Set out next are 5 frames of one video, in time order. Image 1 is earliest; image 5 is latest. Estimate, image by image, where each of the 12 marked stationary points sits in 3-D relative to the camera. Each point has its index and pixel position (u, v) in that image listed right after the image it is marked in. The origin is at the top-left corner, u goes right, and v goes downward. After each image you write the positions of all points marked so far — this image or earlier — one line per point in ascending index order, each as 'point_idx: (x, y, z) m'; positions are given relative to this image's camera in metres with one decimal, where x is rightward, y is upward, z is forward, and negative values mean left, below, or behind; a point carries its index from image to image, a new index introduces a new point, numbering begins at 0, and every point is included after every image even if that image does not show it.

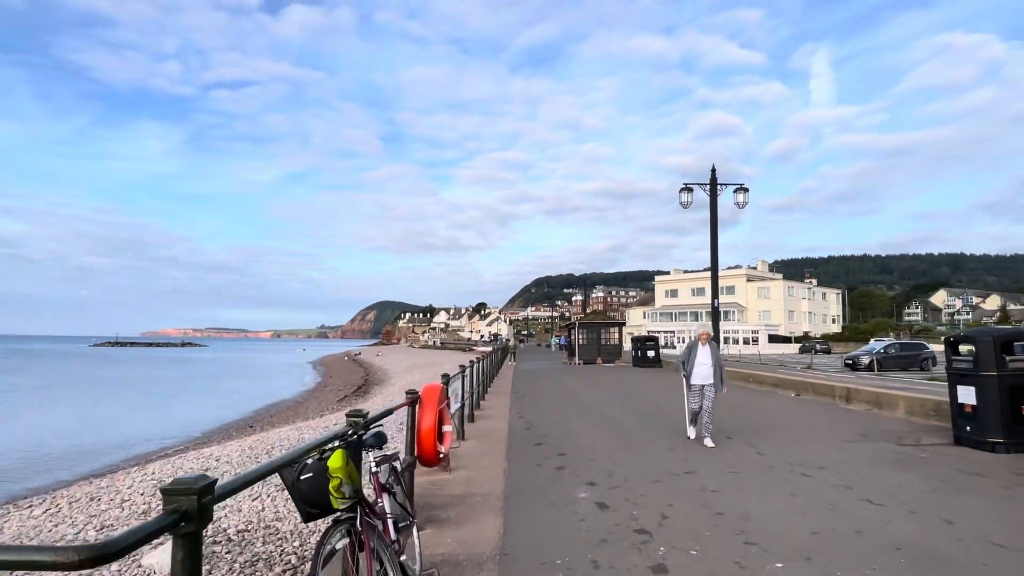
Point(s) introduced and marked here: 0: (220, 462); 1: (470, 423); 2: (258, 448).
0: (-7.9, -4.7, +15.7) m
1: (-0.9, -2.7, +11.8) m
2: (-7.9, -4.9, +17.9) m
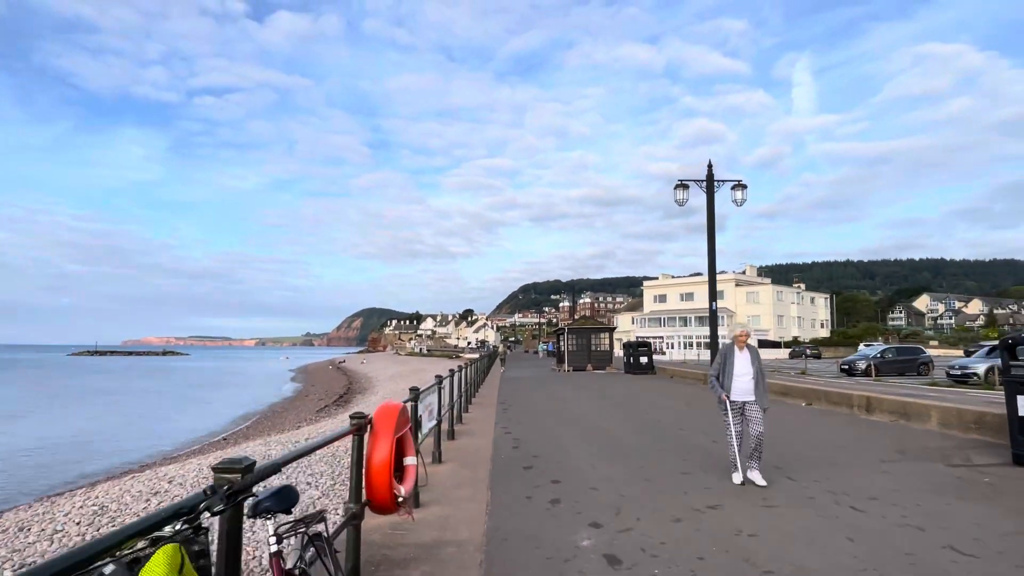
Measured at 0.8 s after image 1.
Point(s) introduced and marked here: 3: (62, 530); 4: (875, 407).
0: (-8.2, -4.8, +14.1) m
1: (-1.1, -2.7, +10.4) m
2: (-8.2, -5.0, +16.4) m
3: (-8.7, -4.7, +11.3) m
4: (+7.0, -2.3, +11.3) m
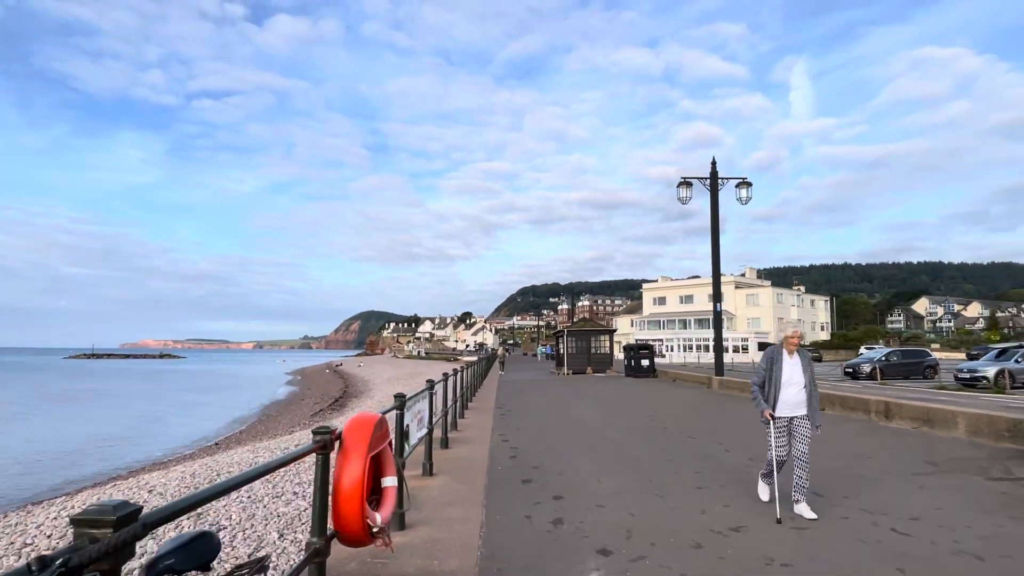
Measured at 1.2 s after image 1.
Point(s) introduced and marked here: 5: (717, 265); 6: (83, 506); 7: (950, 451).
0: (-8.3, -4.8, +13.4) m
1: (-1.2, -2.7, +9.7) m
2: (-8.3, -5.0, +15.7) m
3: (-8.8, -4.7, +10.6) m
4: (+7.0, -2.3, +10.6) m
5: (+6.9, +0.8, +19.7) m
6: (-9.6, -4.9, +13.1) m
7: (+6.1, -2.3, +8.2) m
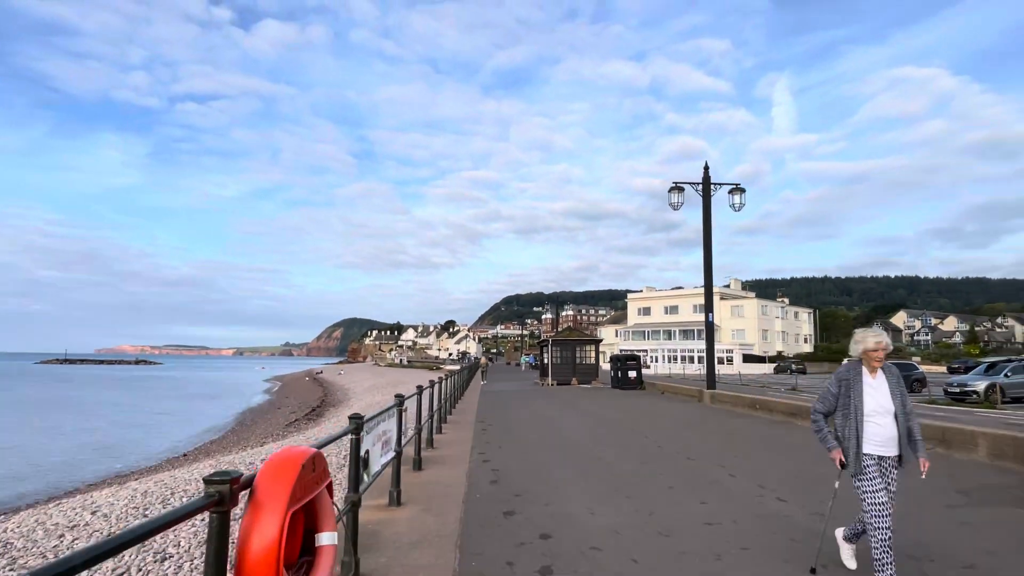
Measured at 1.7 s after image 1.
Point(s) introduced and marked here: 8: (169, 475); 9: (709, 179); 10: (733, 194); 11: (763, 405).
0: (-8.7, -4.8, +12.2) m
1: (-1.5, -2.7, +8.7) m
2: (-8.8, -5.1, +14.5) m
3: (-9.1, -4.6, +9.4) m
4: (+6.7, -2.4, +9.9) m
5: (+6.4, +0.5, +19.0) m
6: (-10.0, -4.9, +11.8) m
7: (+5.9, -2.4, +7.4) m
8: (-11.3, -6.1, +19.2) m
9: (+6.7, +3.7, +20.0) m
10: (+7.6, +3.2, +20.0) m
11: (+6.5, -3.0, +15.1) m
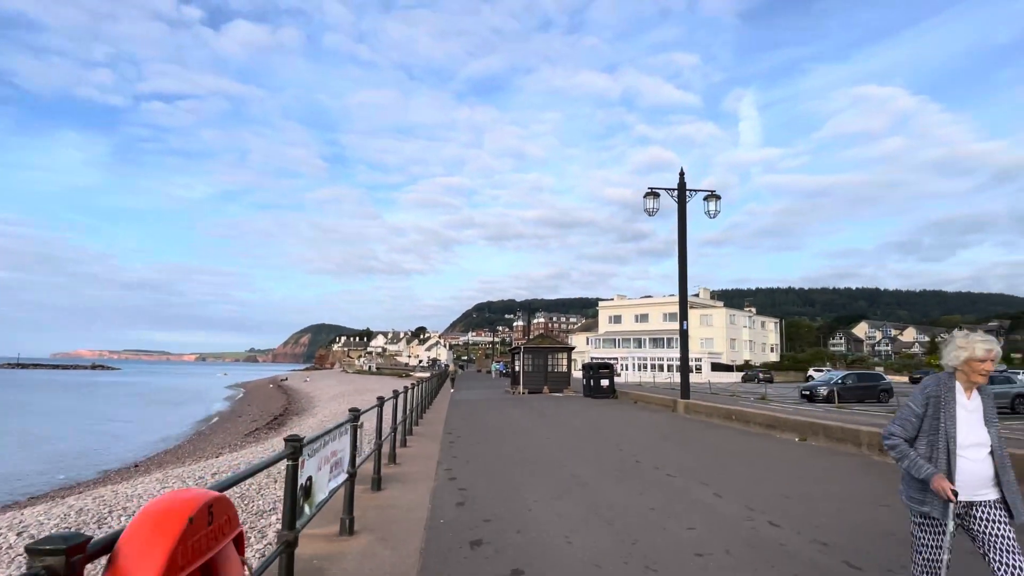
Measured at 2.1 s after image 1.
0: (-9.3, -4.8, +11.0) m
1: (-1.9, -2.8, +8.0) m
2: (-9.5, -5.1, +13.3) m
3: (-9.6, -4.6, +8.2) m
4: (+6.2, -2.6, +9.5) m
5: (+5.5, +0.2, +18.6) m
6: (-10.6, -4.8, +10.6) m
7: (+5.5, -2.5, +6.9) m
8: (-12.2, -6.2, +17.9) m
9: (+5.8, +3.4, +19.7) m
10: (+6.6, +2.9, +19.7) m
11: (+5.7, -3.2, +14.7) m
